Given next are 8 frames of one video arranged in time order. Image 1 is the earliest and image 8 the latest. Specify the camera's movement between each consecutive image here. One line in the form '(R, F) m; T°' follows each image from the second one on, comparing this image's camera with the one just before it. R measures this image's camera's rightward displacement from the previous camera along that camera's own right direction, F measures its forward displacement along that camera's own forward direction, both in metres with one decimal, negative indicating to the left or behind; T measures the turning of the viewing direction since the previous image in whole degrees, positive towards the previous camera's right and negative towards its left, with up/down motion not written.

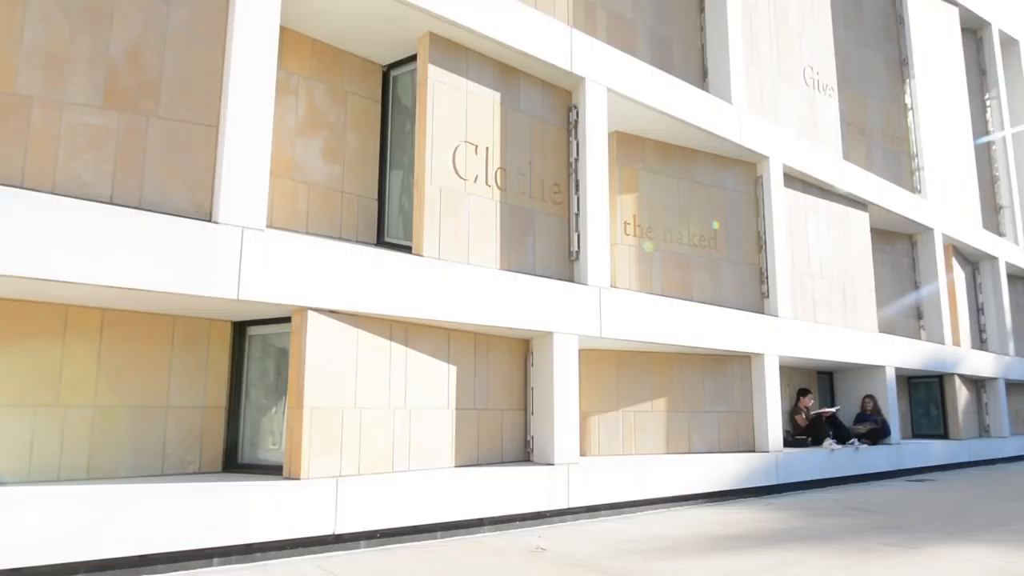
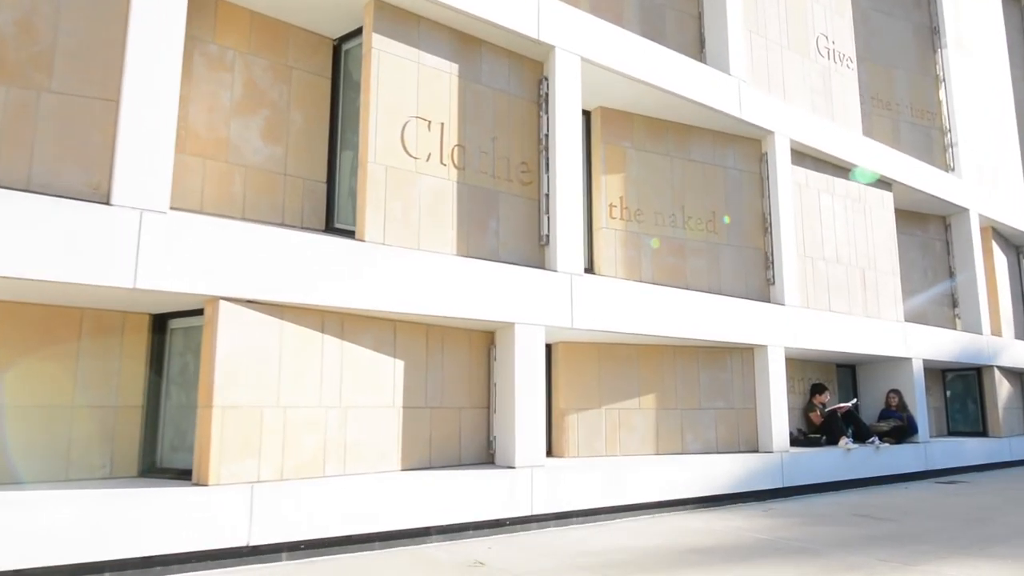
(+1.1, +0.9) m; -3°
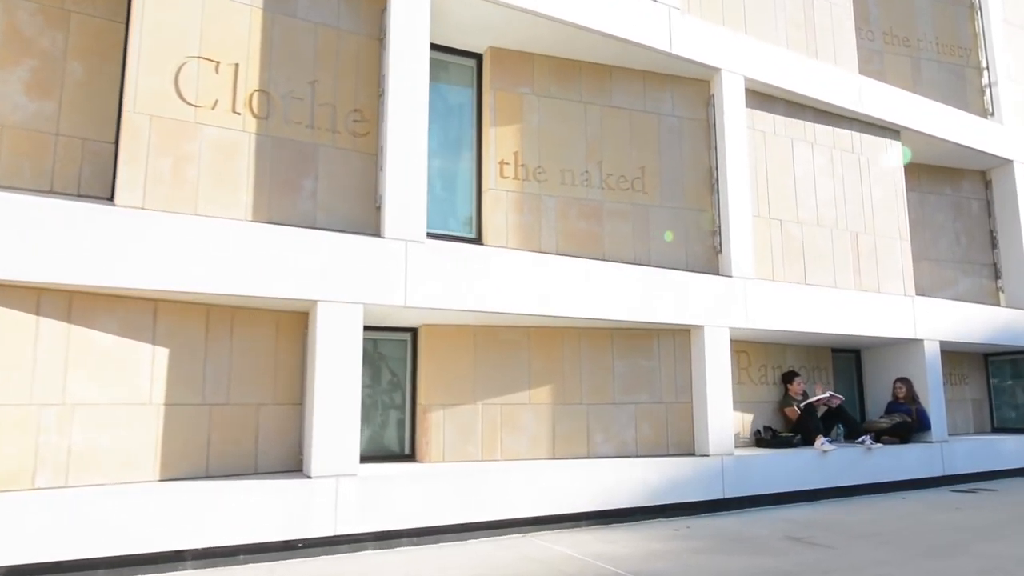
(+2.9, +2.0) m; -7°
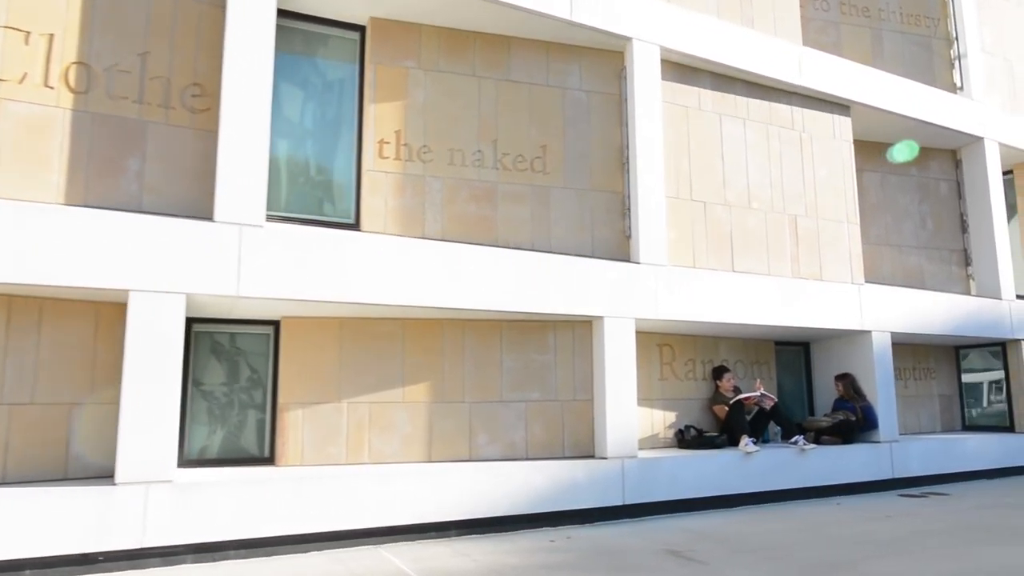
(+1.8, +0.8) m; -2°
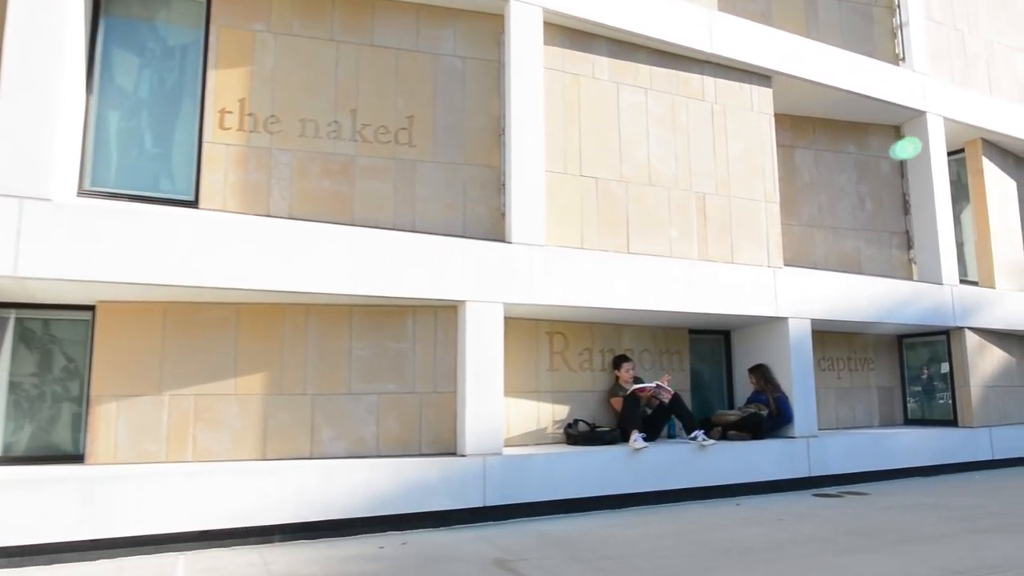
(+1.8, +0.8) m; -1°
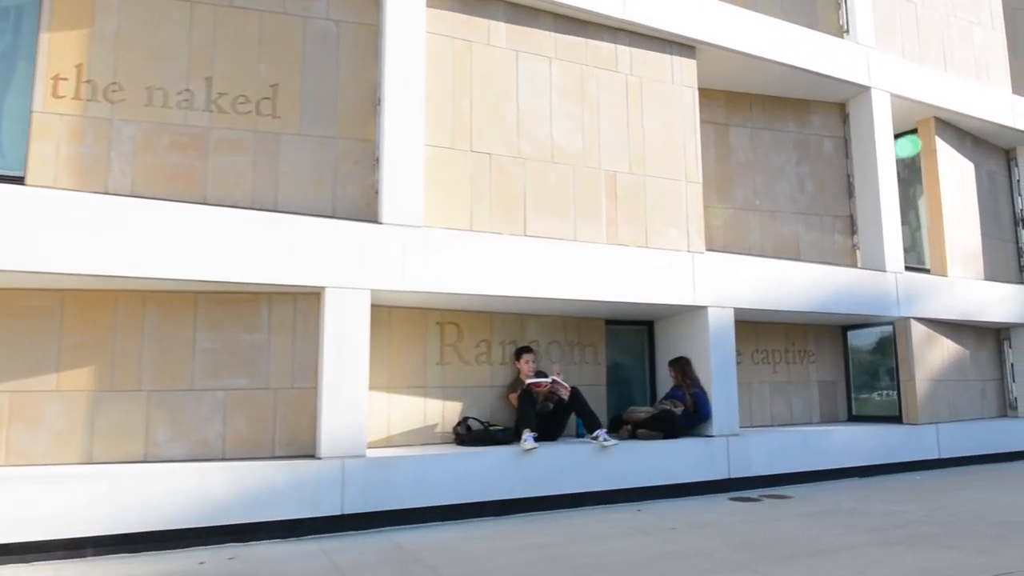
(+1.4, +0.8) m; 0°
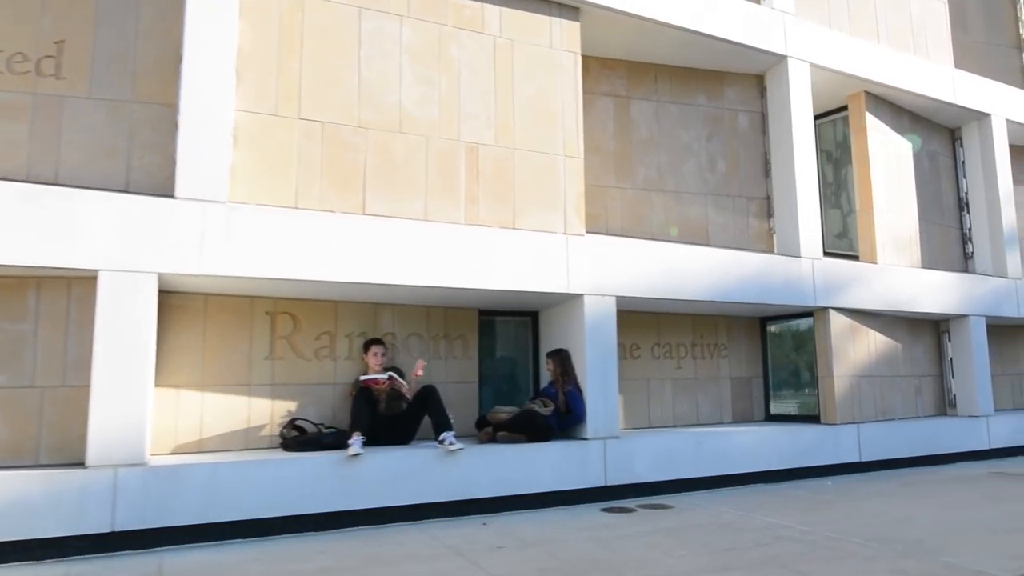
(+1.8, +1.0) m; 0°
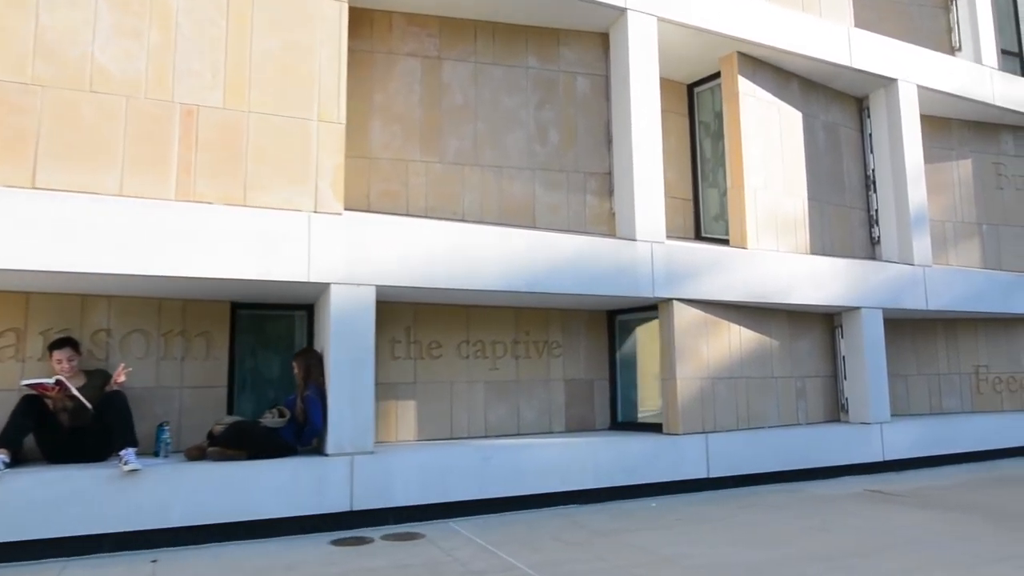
(+2.9, +1.5) m; -2°
